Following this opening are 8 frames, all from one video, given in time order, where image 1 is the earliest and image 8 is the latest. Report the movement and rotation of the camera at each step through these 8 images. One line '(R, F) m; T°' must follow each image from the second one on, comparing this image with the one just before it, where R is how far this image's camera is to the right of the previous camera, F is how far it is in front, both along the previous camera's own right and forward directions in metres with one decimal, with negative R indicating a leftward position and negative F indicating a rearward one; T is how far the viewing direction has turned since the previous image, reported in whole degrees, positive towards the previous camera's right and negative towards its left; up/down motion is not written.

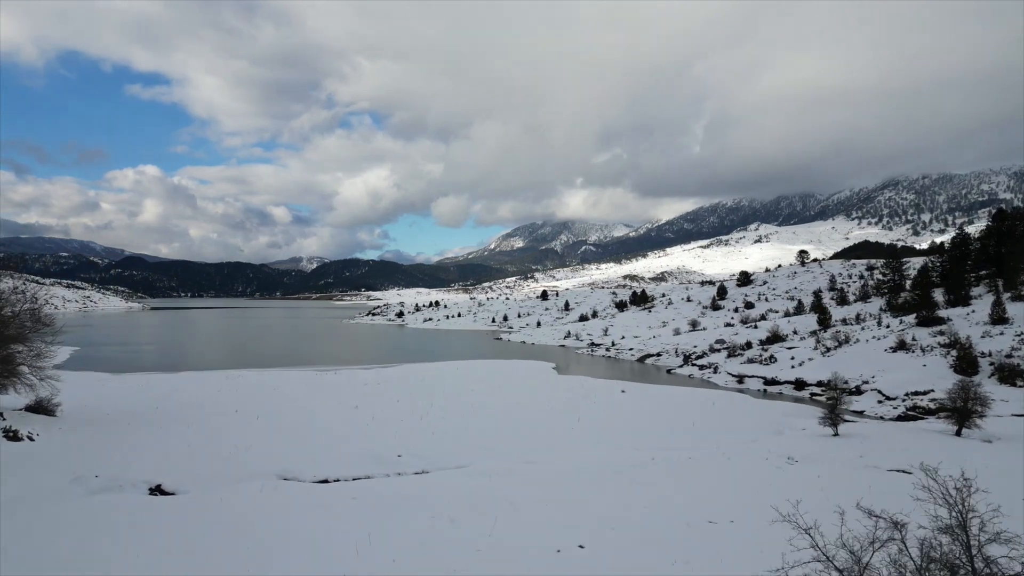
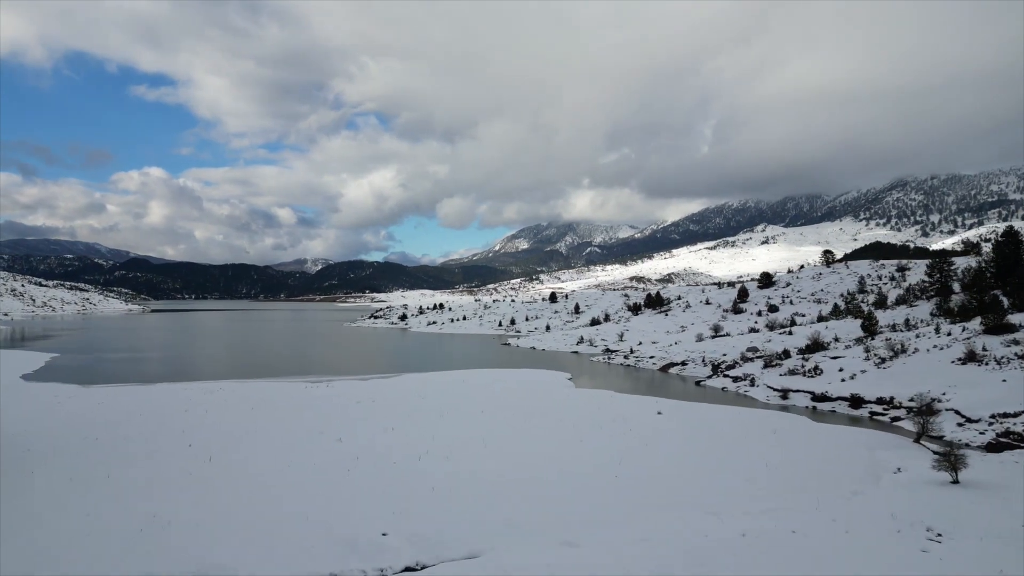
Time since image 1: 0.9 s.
(-0.2, +1.2) m; -1°
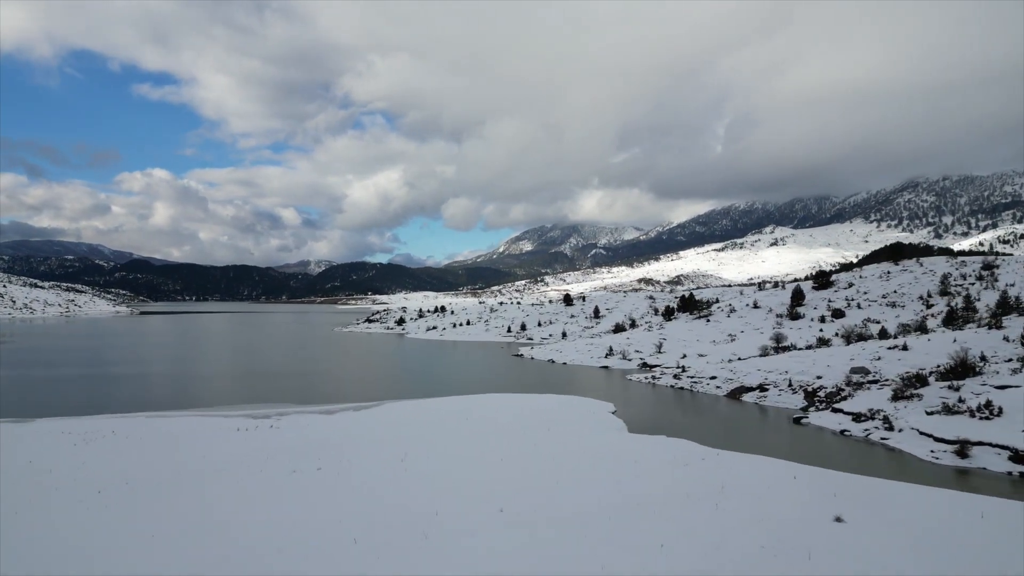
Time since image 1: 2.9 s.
(-0.3, +3.1) m; -1°
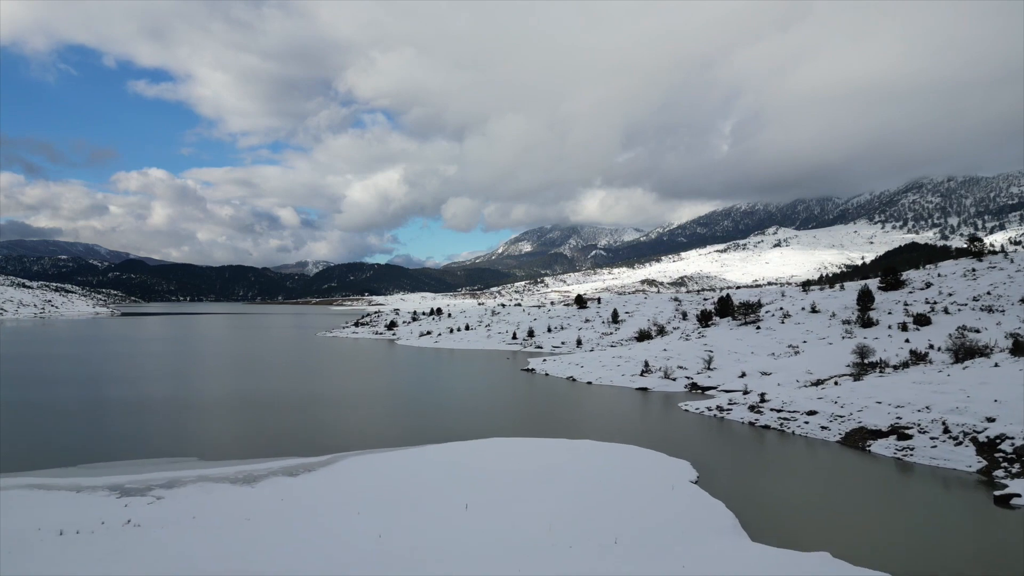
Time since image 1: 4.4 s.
(-0.3, +3.0) m; 0°
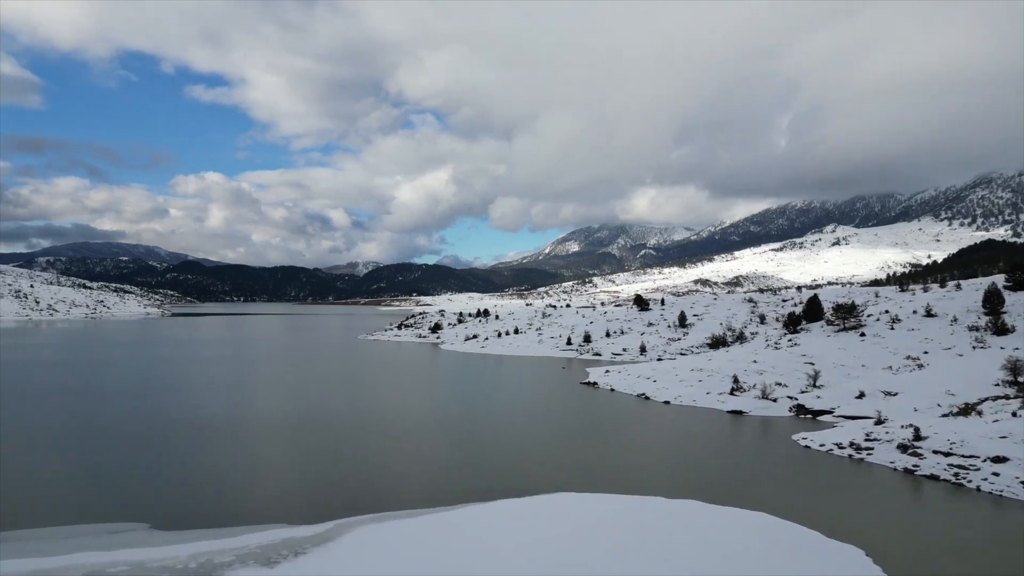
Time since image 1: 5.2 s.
(-0.6, +4.0) m; -6°
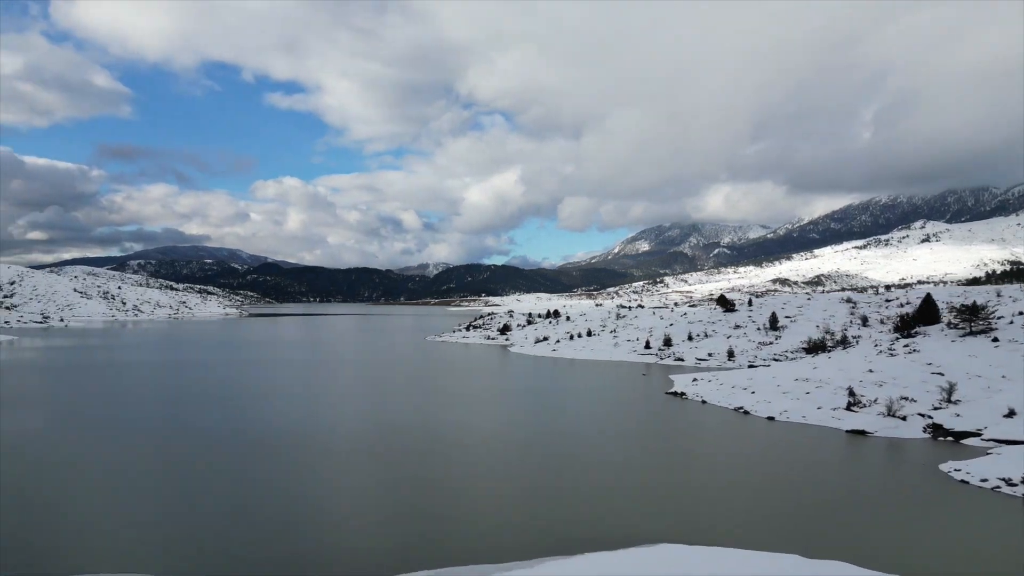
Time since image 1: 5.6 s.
(-0.7, +4.2) m; -8°
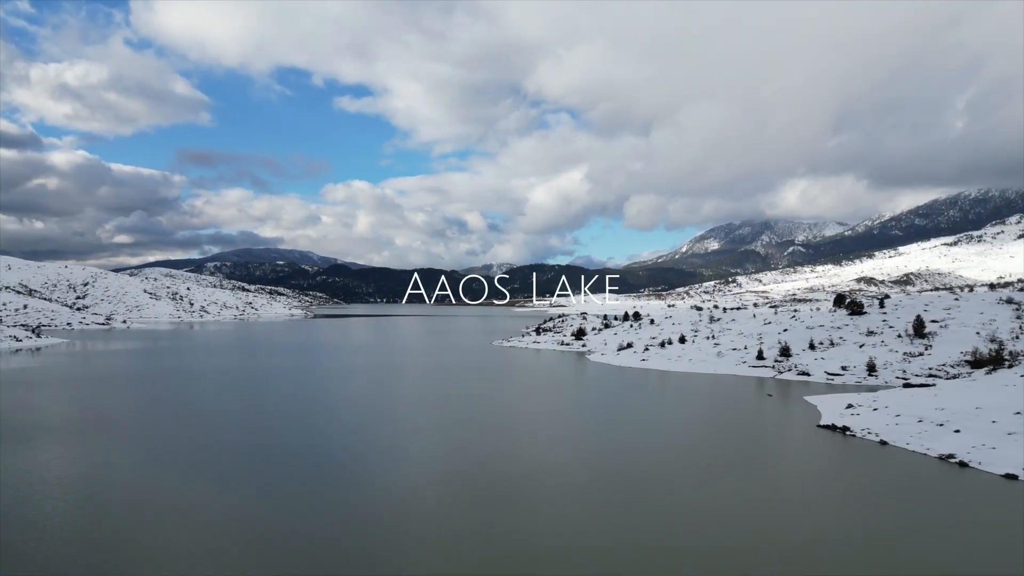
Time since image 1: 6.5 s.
(-0.7, +4.5) m; -8°
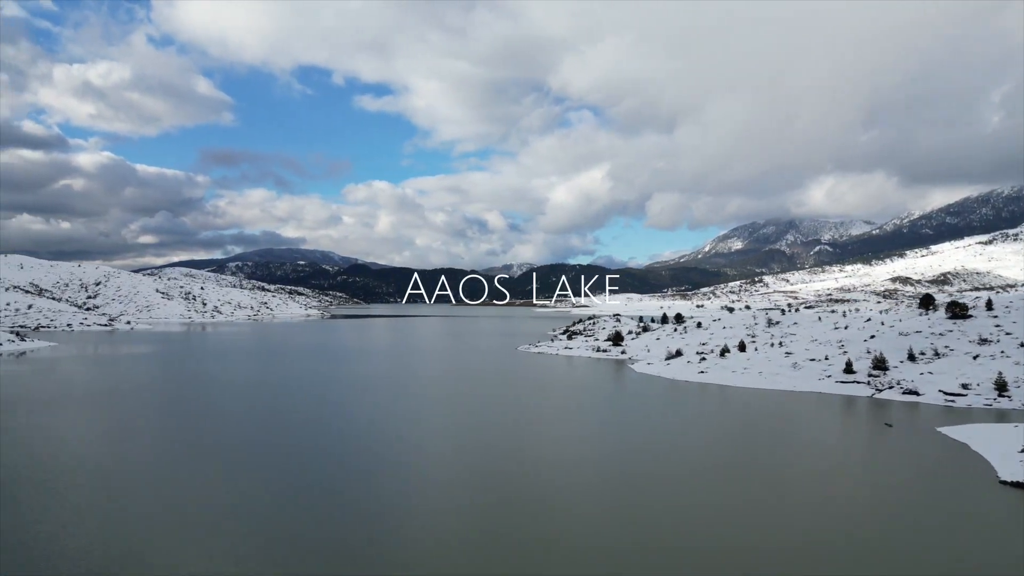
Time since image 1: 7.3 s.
(+0.1, +2.0) m; -3°
